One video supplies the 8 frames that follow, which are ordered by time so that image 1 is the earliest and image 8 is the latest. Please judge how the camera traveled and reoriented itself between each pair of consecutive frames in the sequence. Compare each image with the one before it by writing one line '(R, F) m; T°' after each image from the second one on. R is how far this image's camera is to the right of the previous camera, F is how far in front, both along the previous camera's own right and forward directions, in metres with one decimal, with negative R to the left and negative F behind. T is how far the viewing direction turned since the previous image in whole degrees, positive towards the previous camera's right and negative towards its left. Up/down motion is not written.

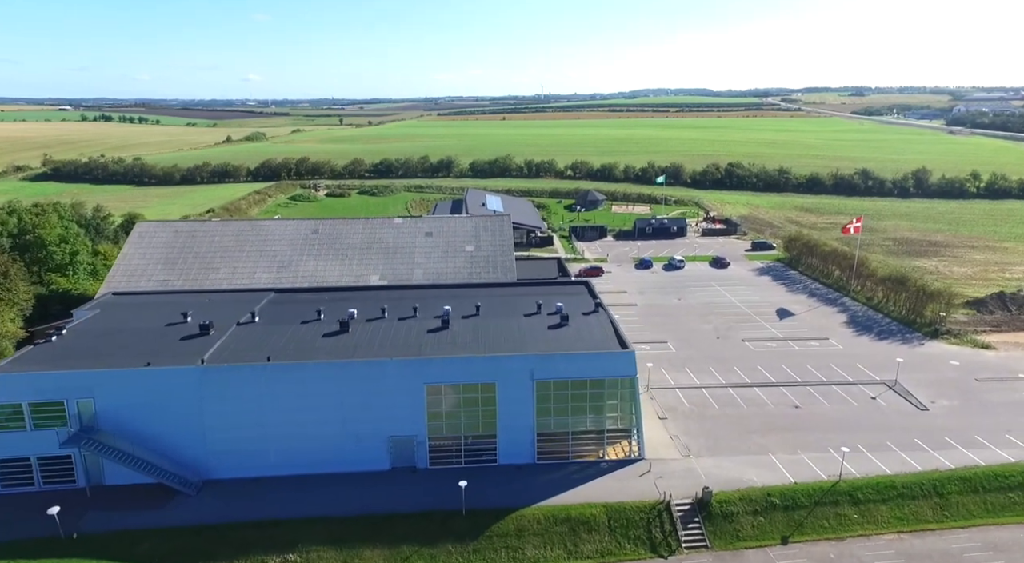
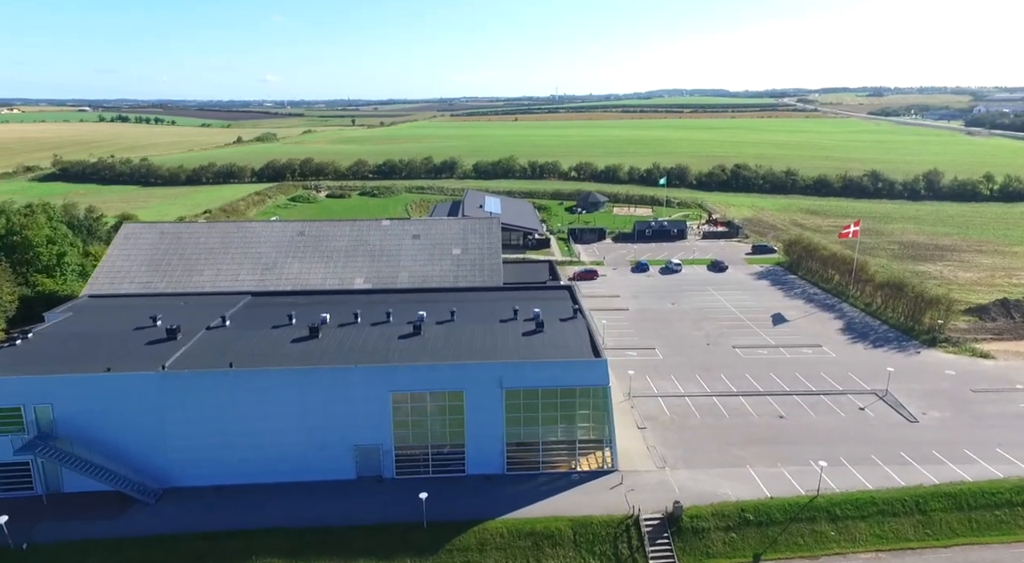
(+2.2, +0.8) m; -1°
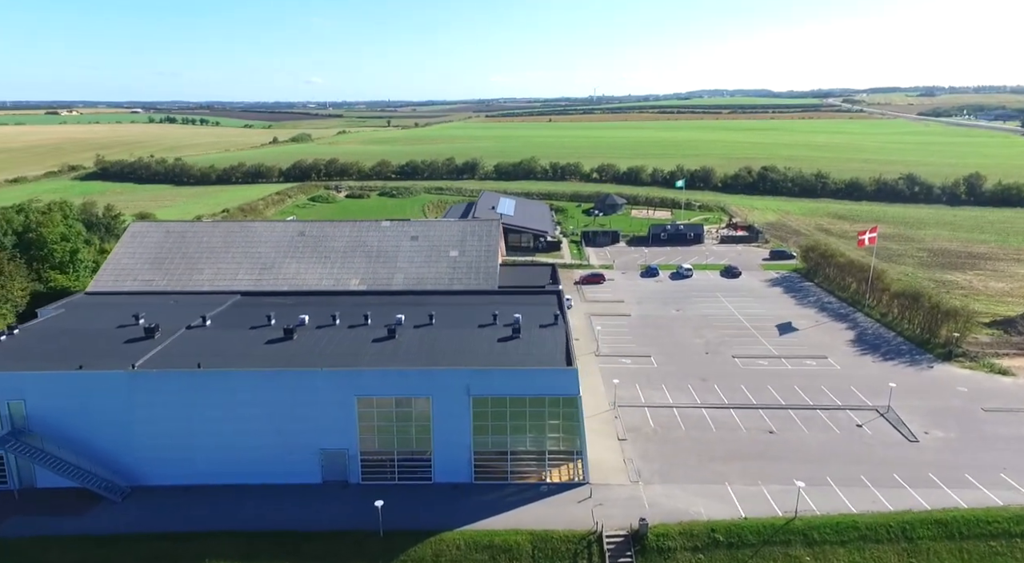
(+3.3, +0.9) m; -4°
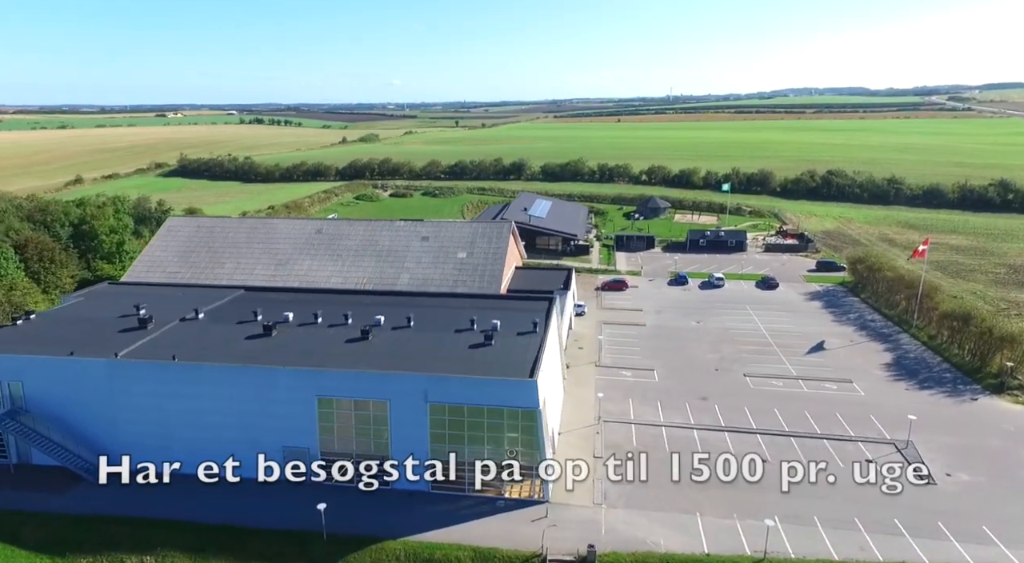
(+5.1, +1.6) m; -7°
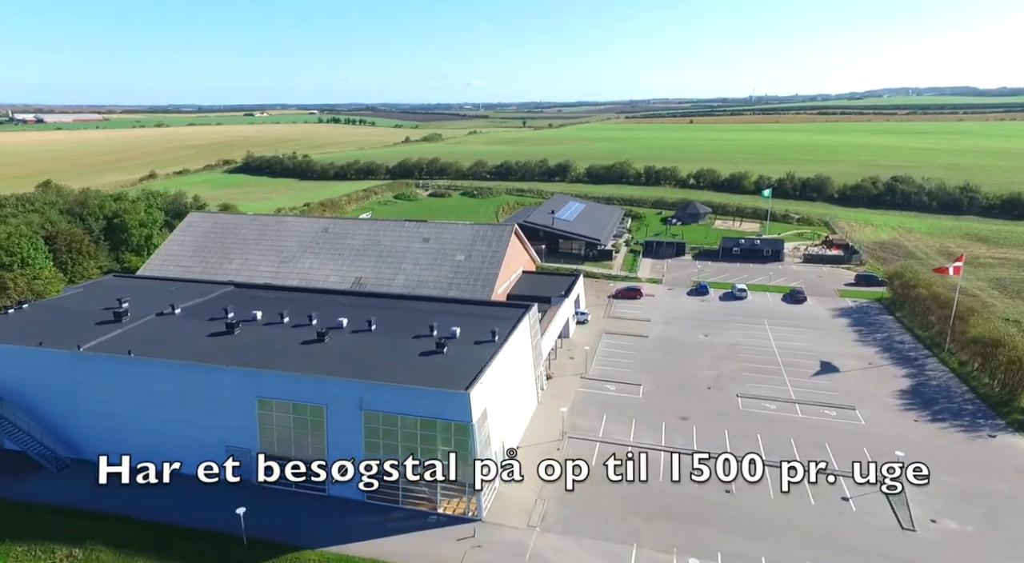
(+5.9, +1.6) m; -7°
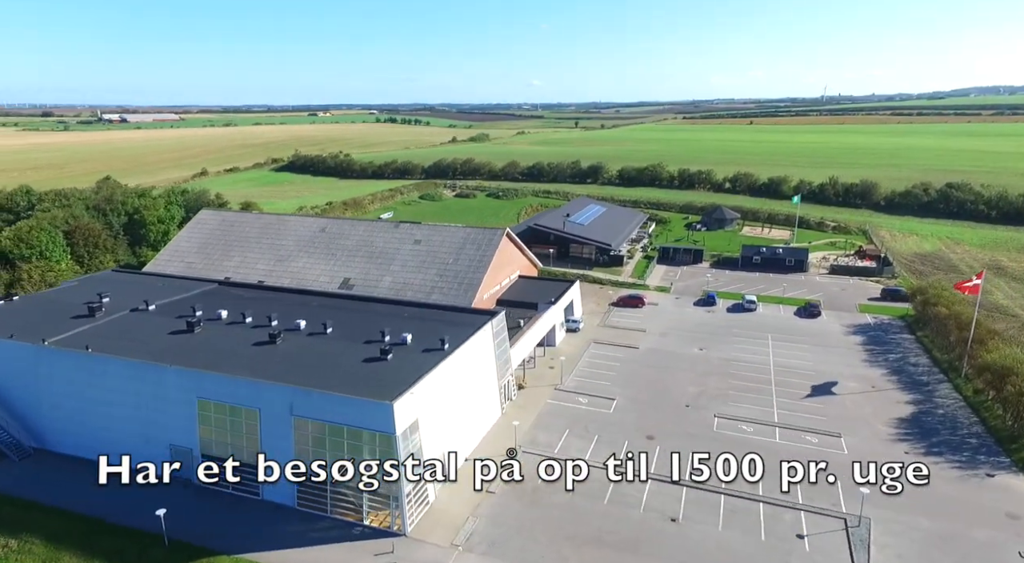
(+5.3, +1.5) m; -6°
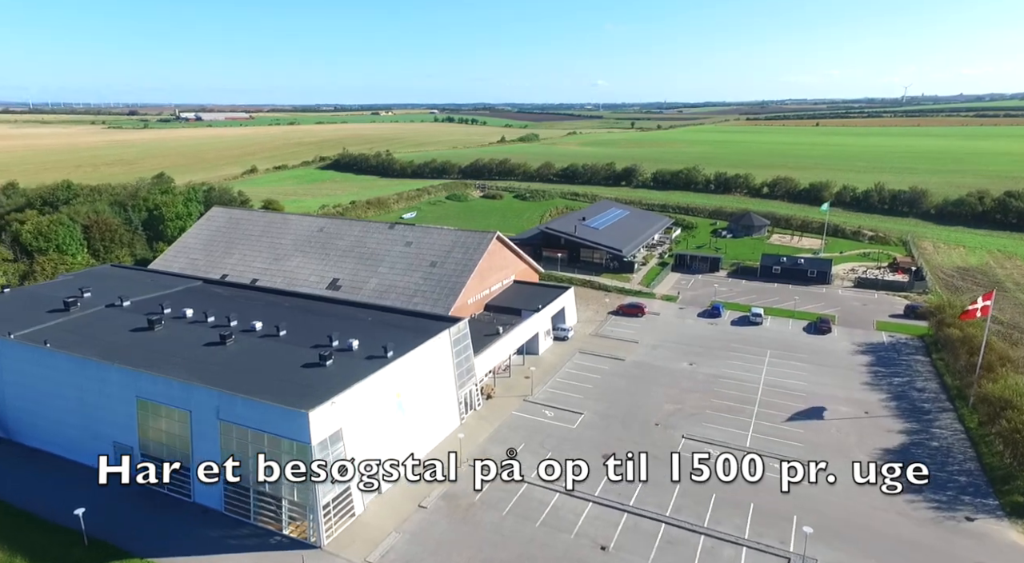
(+5.5, +1.6) m; -6°
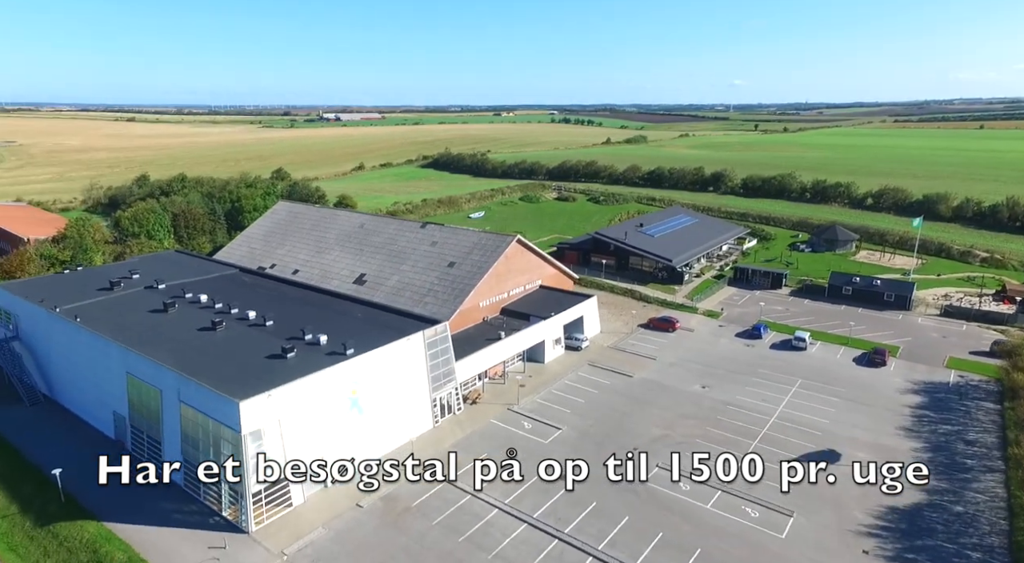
(+7.5, +2.1) m; -11°
